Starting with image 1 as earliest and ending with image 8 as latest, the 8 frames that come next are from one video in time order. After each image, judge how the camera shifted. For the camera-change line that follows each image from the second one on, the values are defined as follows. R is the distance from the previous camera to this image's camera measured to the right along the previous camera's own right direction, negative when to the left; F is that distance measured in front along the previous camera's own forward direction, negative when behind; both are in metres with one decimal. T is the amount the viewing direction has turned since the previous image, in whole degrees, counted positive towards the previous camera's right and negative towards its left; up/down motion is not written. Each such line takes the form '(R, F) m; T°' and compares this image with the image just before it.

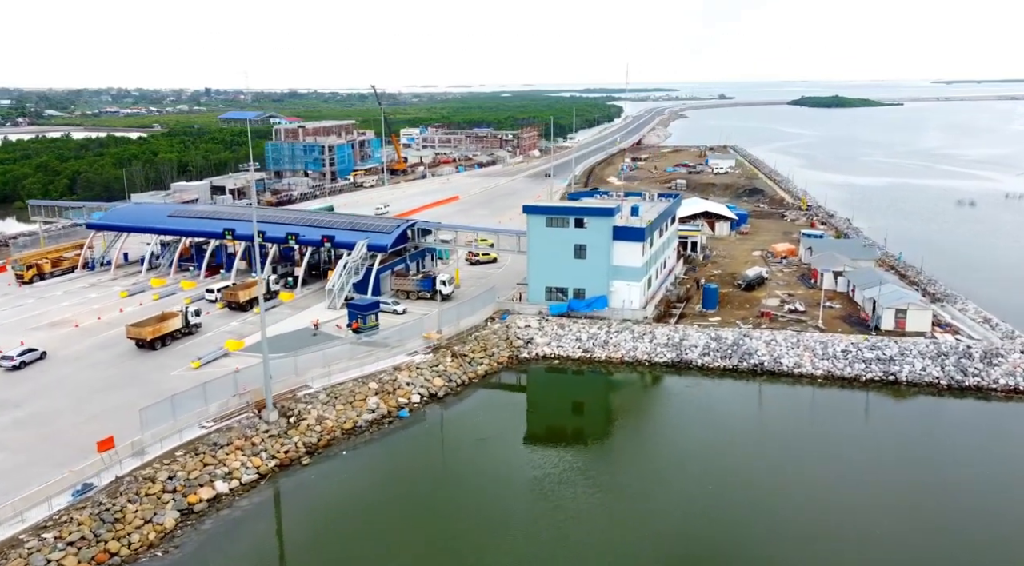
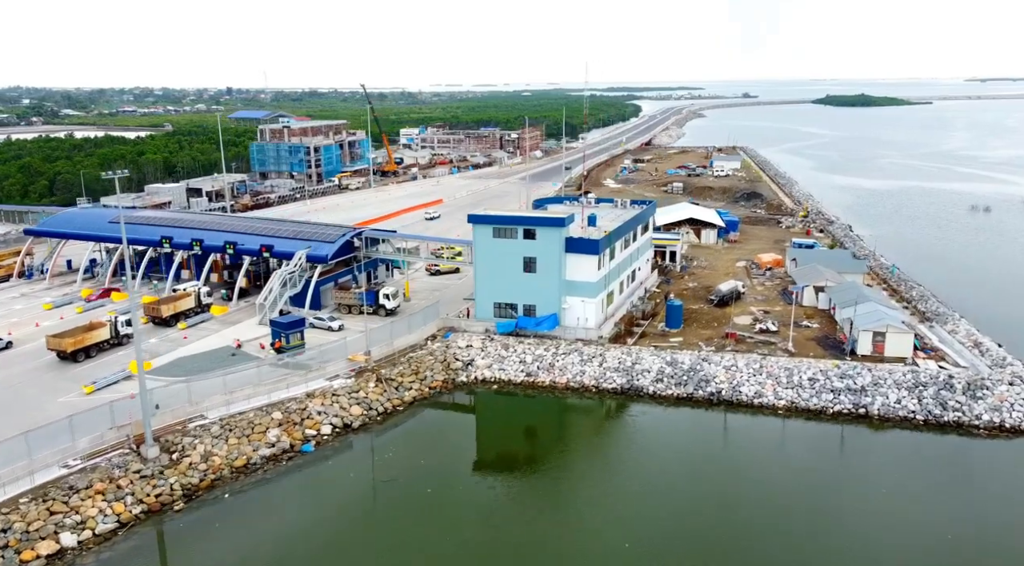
(+3.0, +2.5) m; -2°
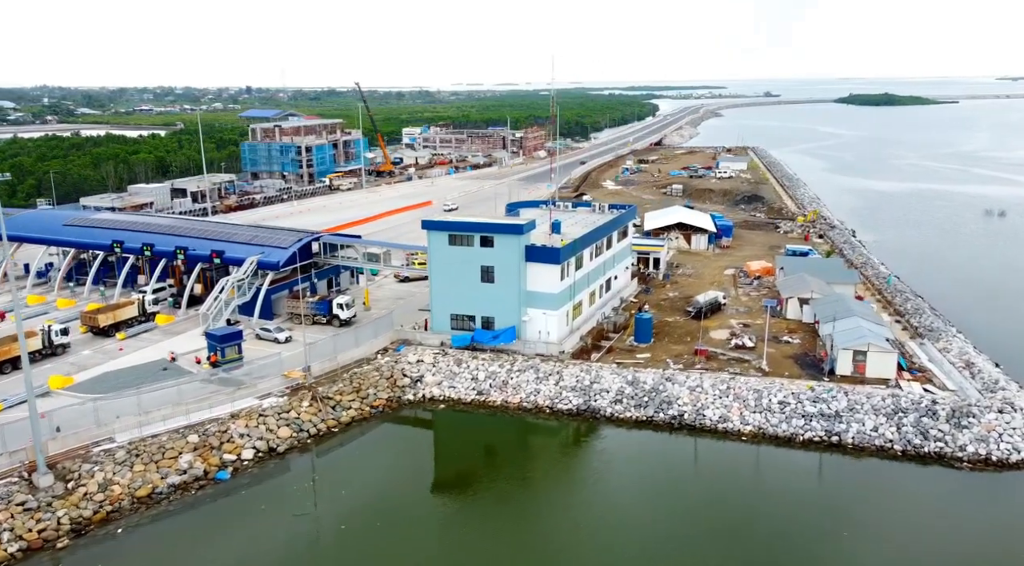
(+2.3, +1.9) m; -1°
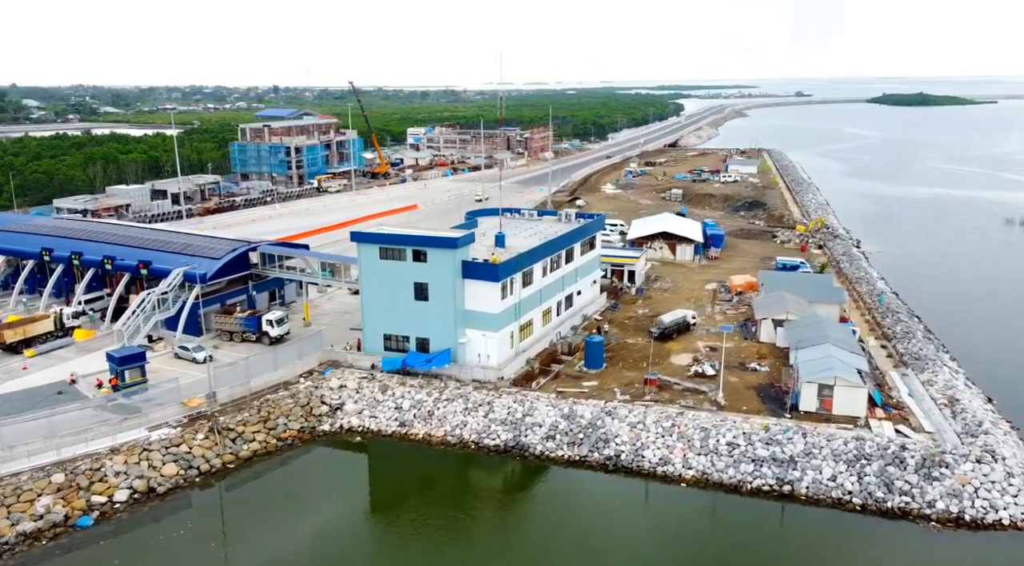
(+3.0, +2.5) m; -2°
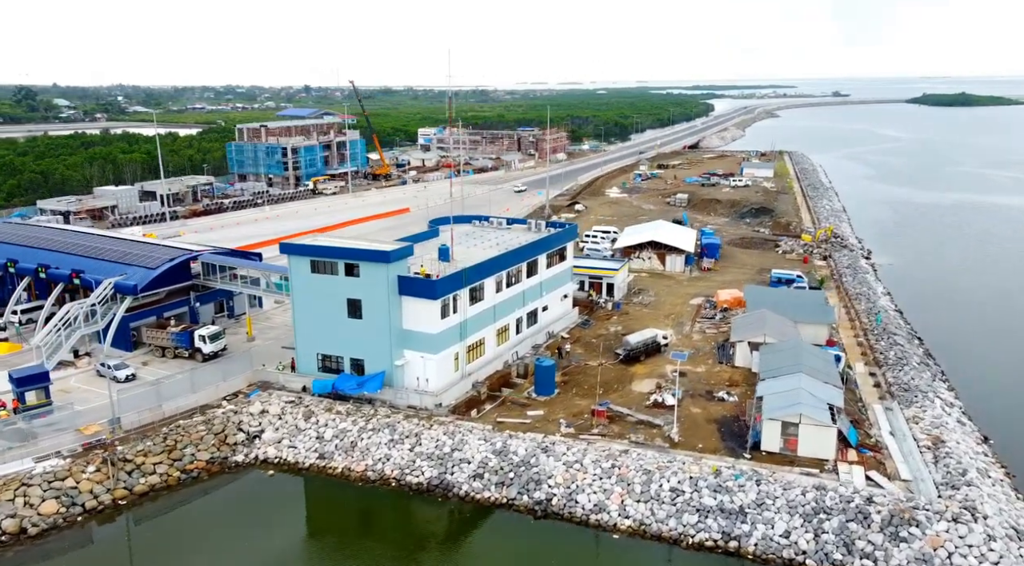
(+2.7, +2.2) m; -2°
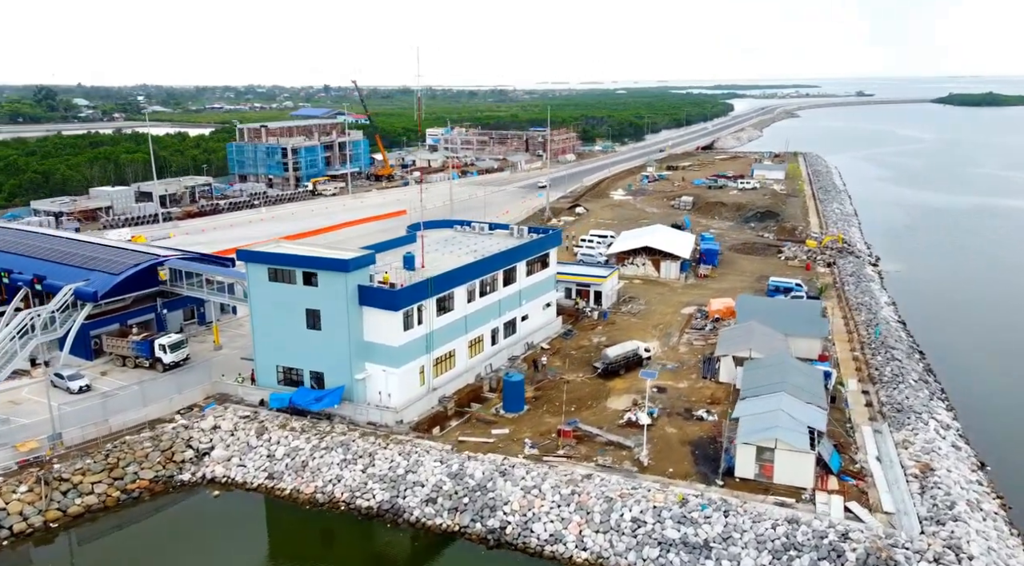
(+1.5, +1.2) m; -1°
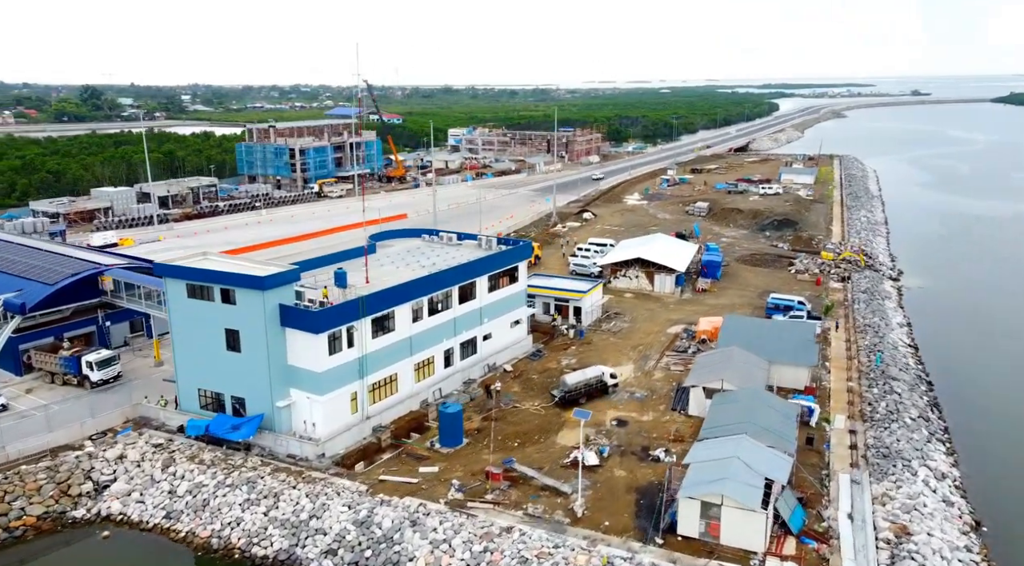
(+2.8, +2.2) m; -3°
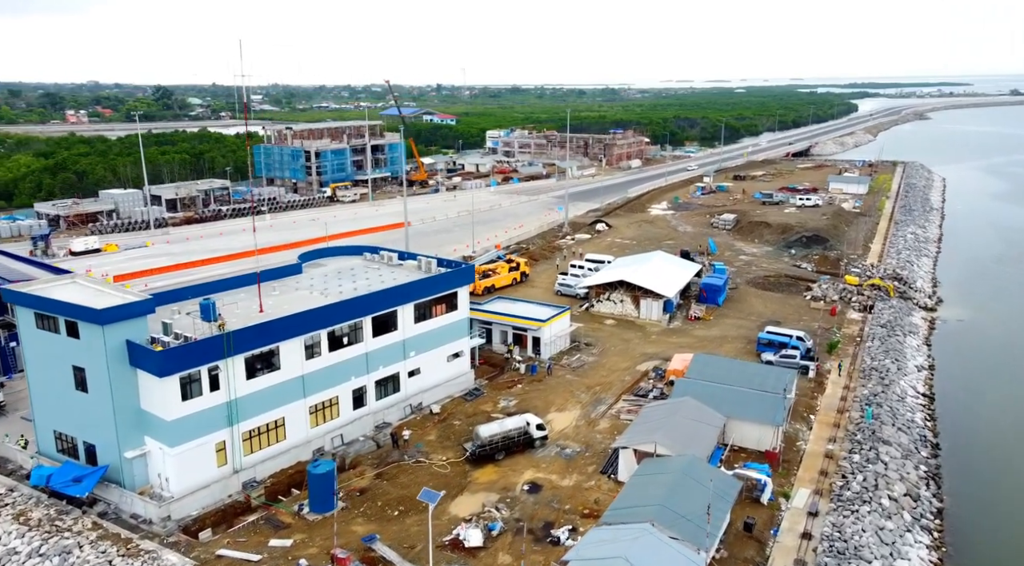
(+4.2, +3.4) m; -5°
